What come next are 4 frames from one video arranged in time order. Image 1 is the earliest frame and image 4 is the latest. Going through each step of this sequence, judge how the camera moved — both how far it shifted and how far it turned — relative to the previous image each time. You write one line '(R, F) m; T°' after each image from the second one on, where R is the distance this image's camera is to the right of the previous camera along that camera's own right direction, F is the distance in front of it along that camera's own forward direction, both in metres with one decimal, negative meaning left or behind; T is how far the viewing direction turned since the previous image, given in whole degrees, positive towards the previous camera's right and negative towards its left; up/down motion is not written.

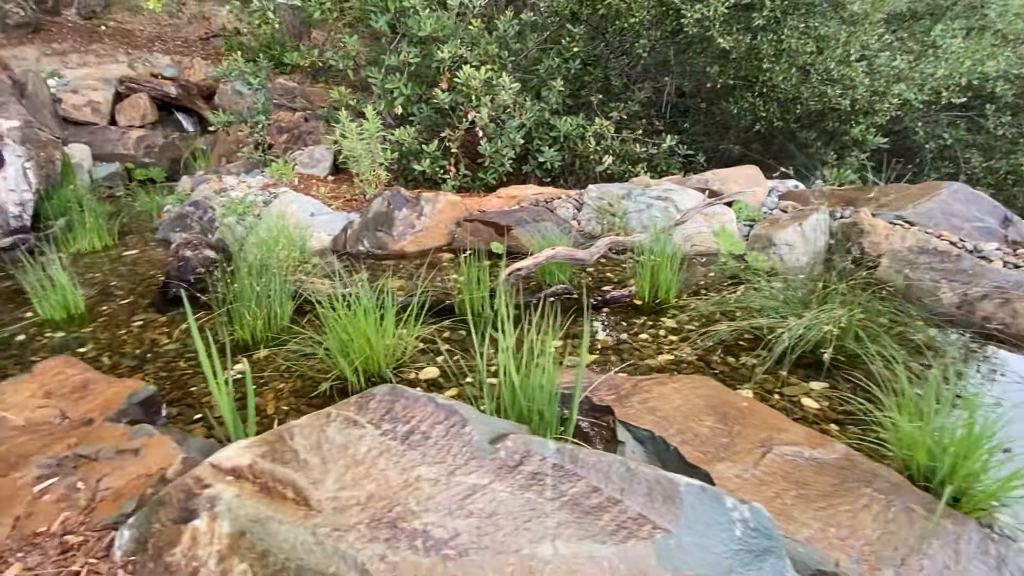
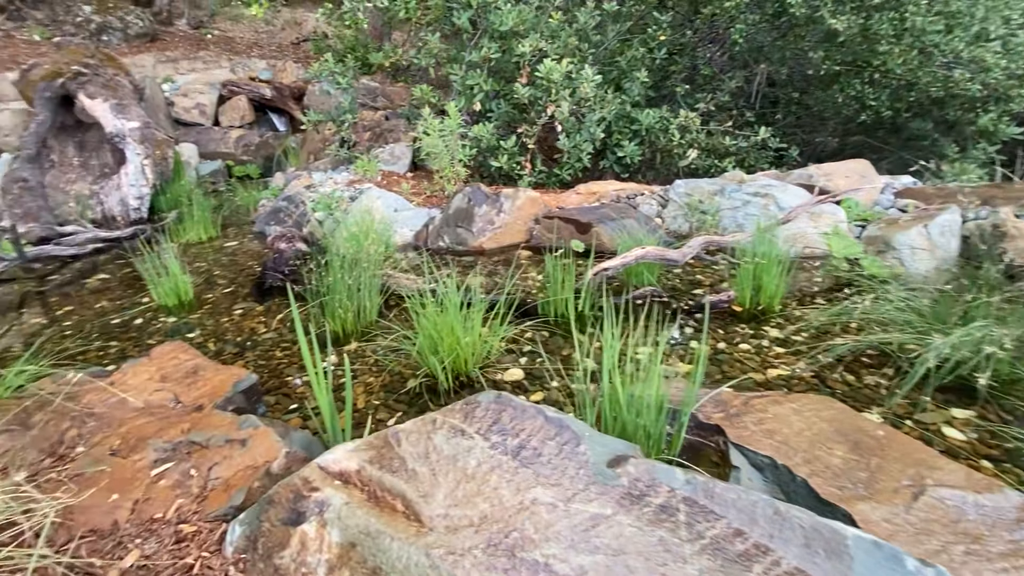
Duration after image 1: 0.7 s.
(-0.2, +0.1) m; -8°
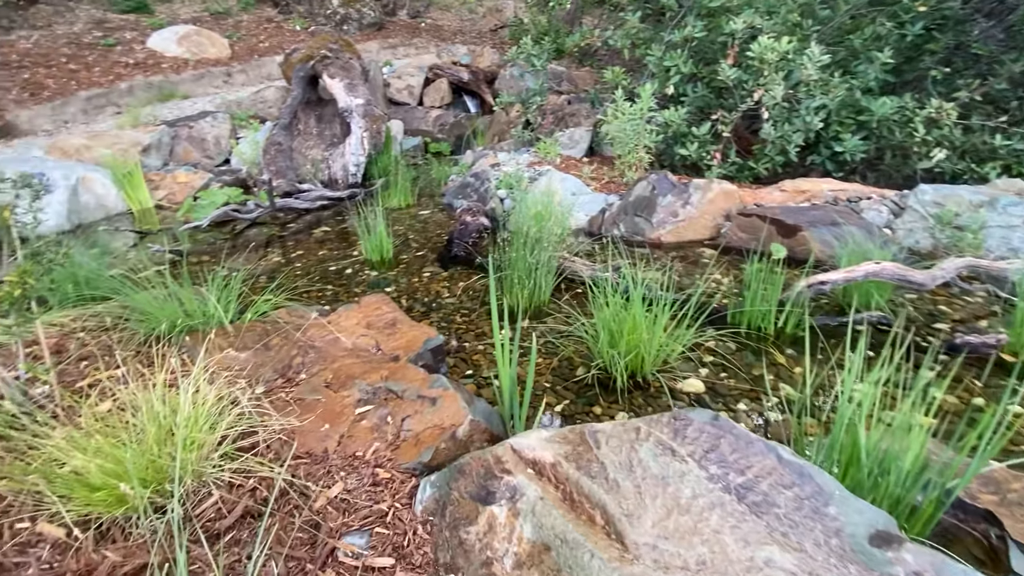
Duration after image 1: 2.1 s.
(-0.2, +0.1) m; -18°
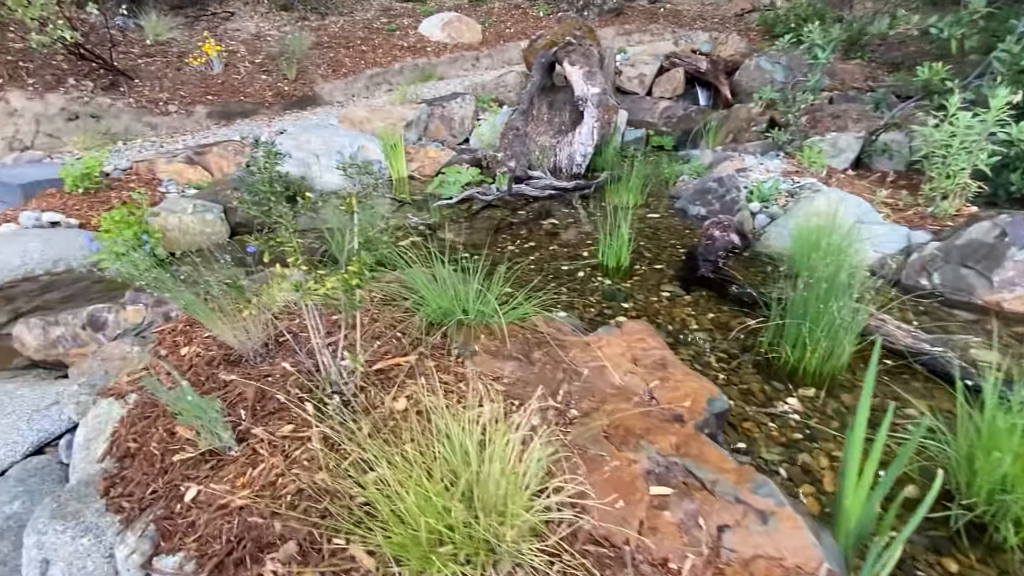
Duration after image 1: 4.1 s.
(-0.6, +0.3) m; -20°
